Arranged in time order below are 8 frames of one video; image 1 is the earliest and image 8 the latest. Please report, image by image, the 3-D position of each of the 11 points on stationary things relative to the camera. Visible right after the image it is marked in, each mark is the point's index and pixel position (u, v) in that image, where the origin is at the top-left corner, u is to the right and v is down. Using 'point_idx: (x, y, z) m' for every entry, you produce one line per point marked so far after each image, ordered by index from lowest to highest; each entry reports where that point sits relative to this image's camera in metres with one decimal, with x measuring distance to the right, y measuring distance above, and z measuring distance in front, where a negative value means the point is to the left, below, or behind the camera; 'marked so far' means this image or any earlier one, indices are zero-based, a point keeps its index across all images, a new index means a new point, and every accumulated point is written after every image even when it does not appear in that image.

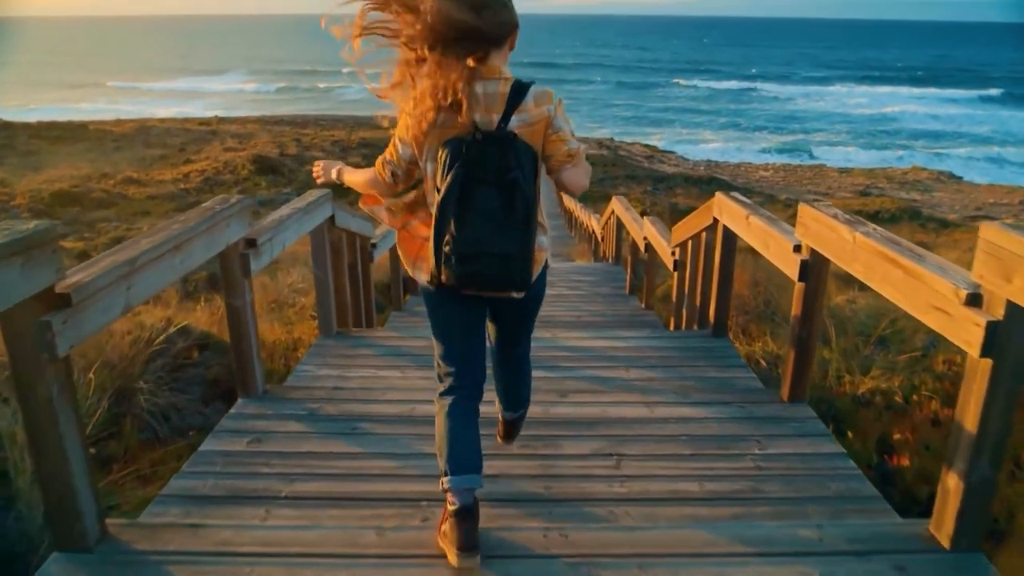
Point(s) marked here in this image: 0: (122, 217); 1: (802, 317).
0: (-9.8, +1.8, +19.6) m
1: (+1.0, -0.1, +2.6) m
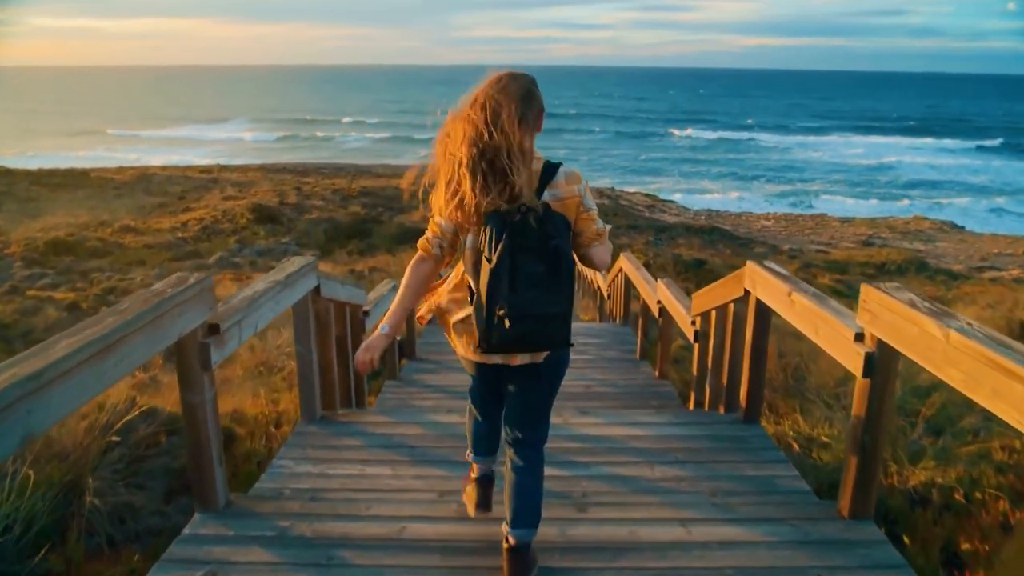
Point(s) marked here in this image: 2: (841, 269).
0: (-9.7, +0.5, +19.2) m
1: (+1.0, -0.4, +2.2) m
2: (+8.2, +0.5, +19.7) m
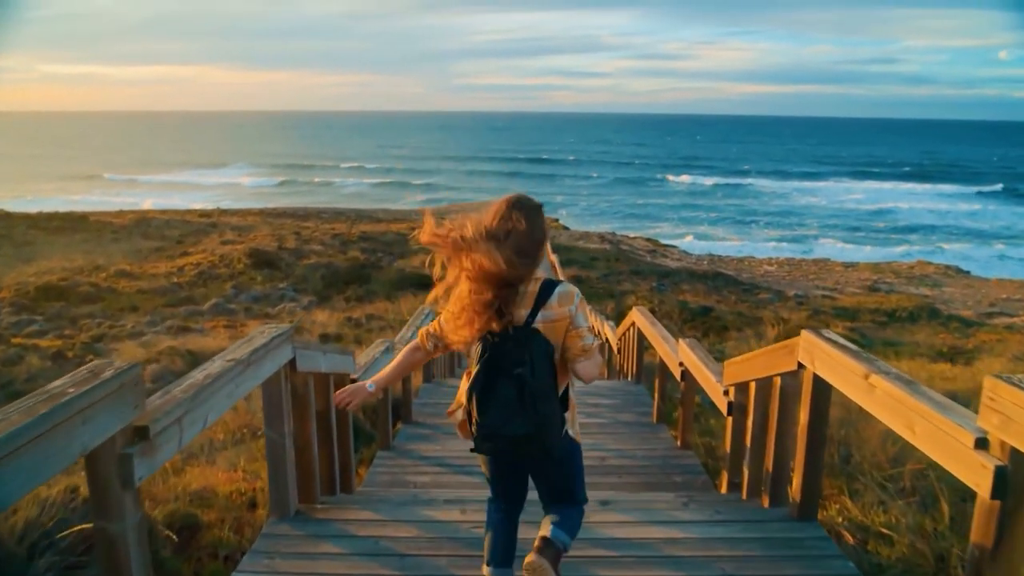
0: (-9.7, -0.6, +18.7) m
1: (+1.1, -0.6, +1.7) m
2: (+8.3, -0.7, +19.2) m
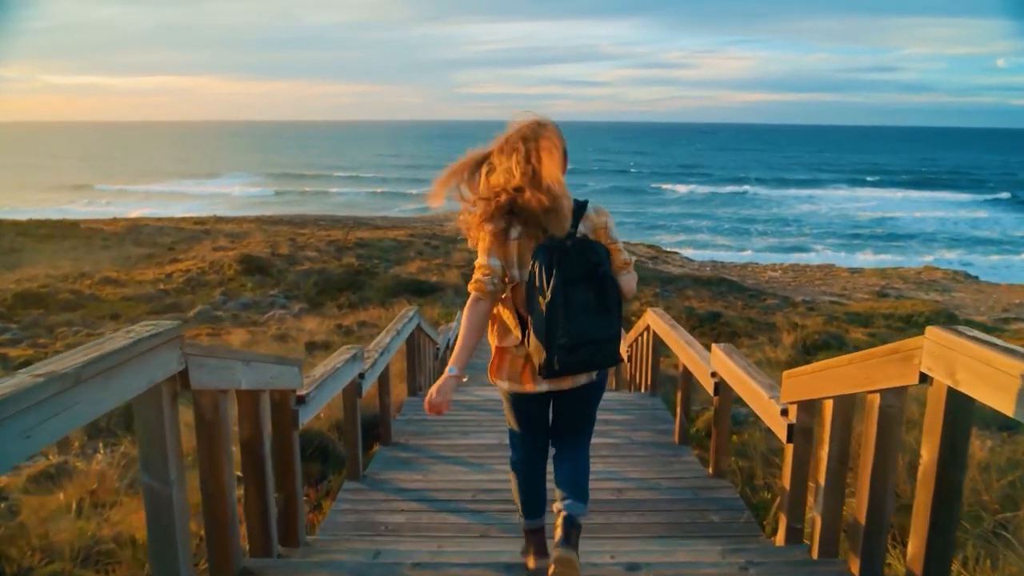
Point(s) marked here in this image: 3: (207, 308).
0: (-9.7, -0.8, +17.9) m
1: (+1.0, -0.5, +0.8) m
2: (+8.3, -0.8, +18.3) m
3: (-7.7, -0.5, +19.7) m
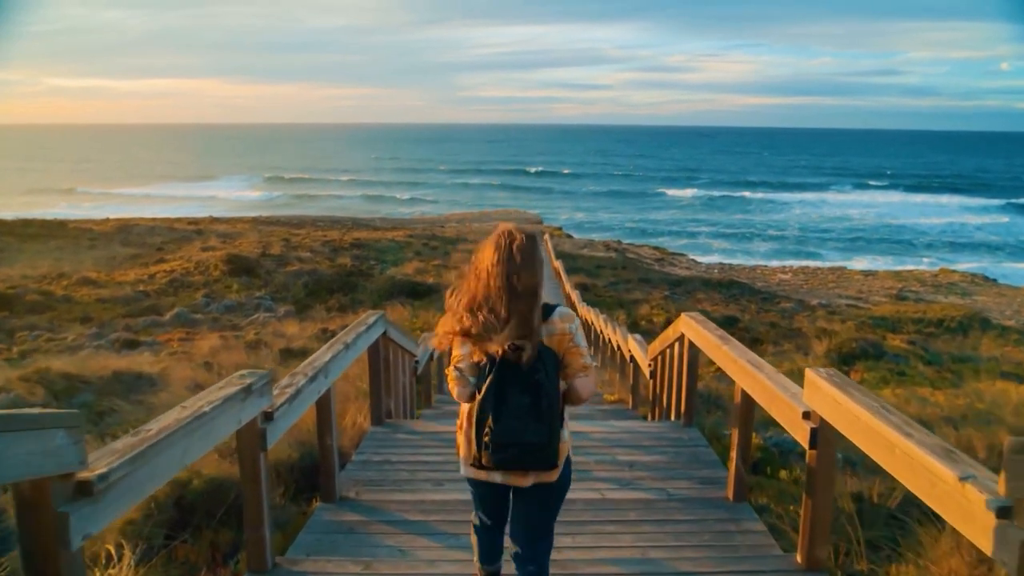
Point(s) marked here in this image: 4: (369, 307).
0: (-9.7, -0.8, +16.5) m
1: (+1.0, -0.5, -0.5) m
2: (+8.3, -0.9, +16.9) m
3: (-7.7, -0.5, +18.4) m
4: (-3.7, -0.5, +20.0) m
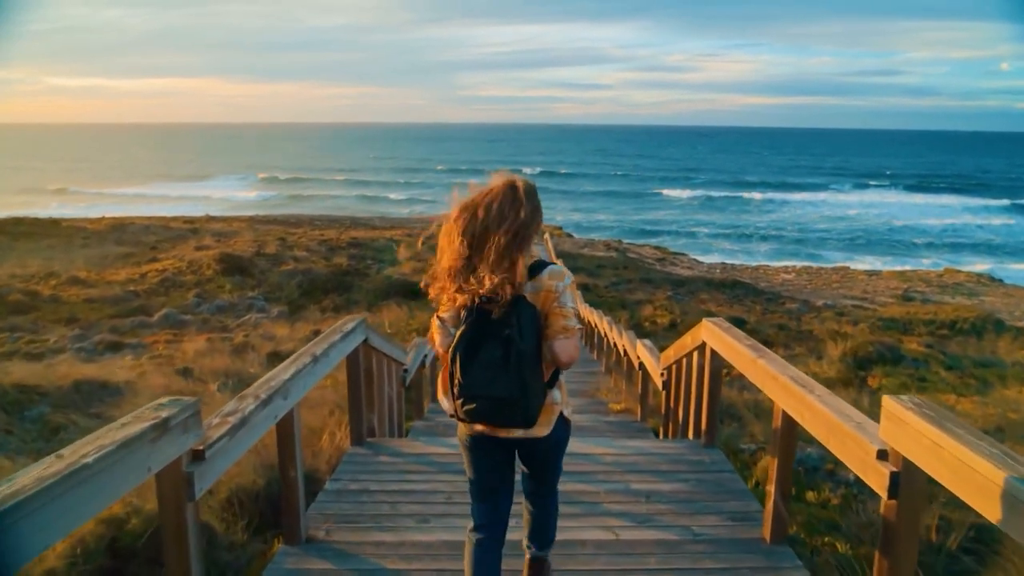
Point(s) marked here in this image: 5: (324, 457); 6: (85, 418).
0: (-9.7, -0.8, +16.0) m
1: (+1.0, -0.5, -1.1) m
2: (+8.3, -0.9, +16.3) m
3: (-7.7, -0.5, +17.8) m
4: (-3.7, -0.5, +19.4) m
5: (-1.0, -0.9, +4.2) m
6: (-3.0, -0.9, +5.4) m
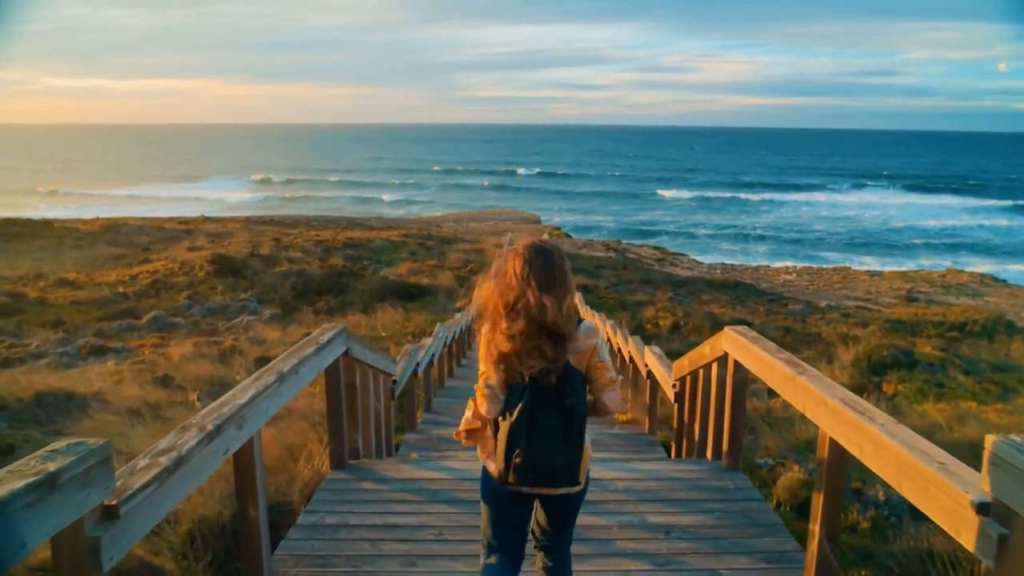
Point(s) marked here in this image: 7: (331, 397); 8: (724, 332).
0: (-9.8, -0.8, +15.5) m
1: (+1.0, -0.5, -1.5) m
2: (+8.2, -0.9, +15.9) m
3: (-7.8, -0.6, +17.4) m
4: (-3.7, -0.5, +19.0) m
5: (-1.0, -0.9, +3.8) m
6: (-3.0, -0.9, +4.9) m
7: (-0.9, -0.5, +3.6) m
8: (+1.0, -0.2, +3.5) m
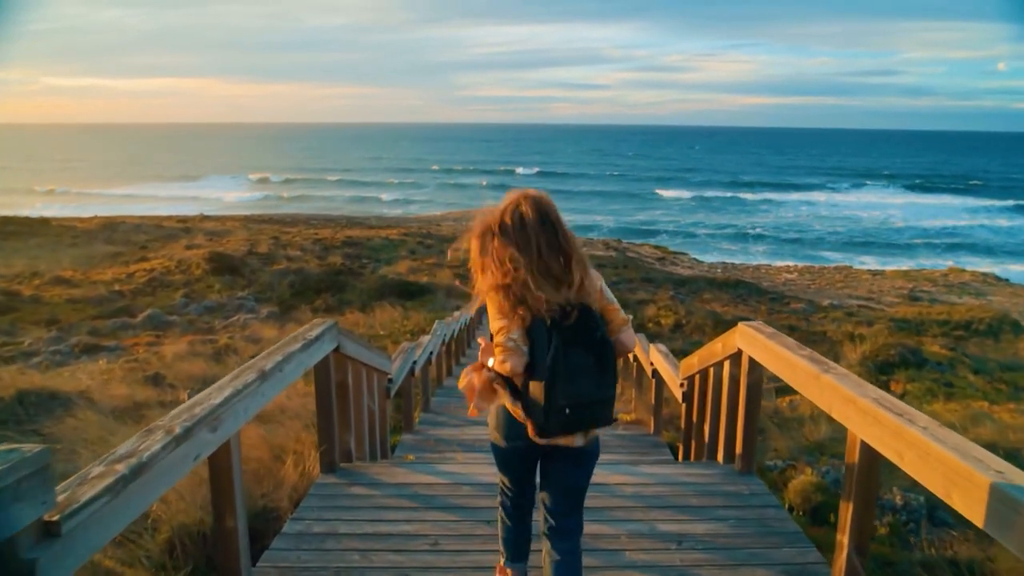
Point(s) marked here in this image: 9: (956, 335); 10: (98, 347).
0: (-9.8, -0.8, +15.3) m
1: (+1.0, -0.5, -1.8) m
2: (+8.2, -0.9, +15.7) m
3: (-7.8, -0.5, +17.1) m
4: (-3.7, -0.5, +18.8) m
5: (-1.0, -0.9, +3.5) m
6: (-3.0, -0.9, +4.7) m
7: (-0.8, -0.5, +3.4) m
8: (+1.0, -0.2, +3.3) m
9: (+8.7, -0.9, +15.3) m
10: (-6.7, -1.0, +12.7) m
